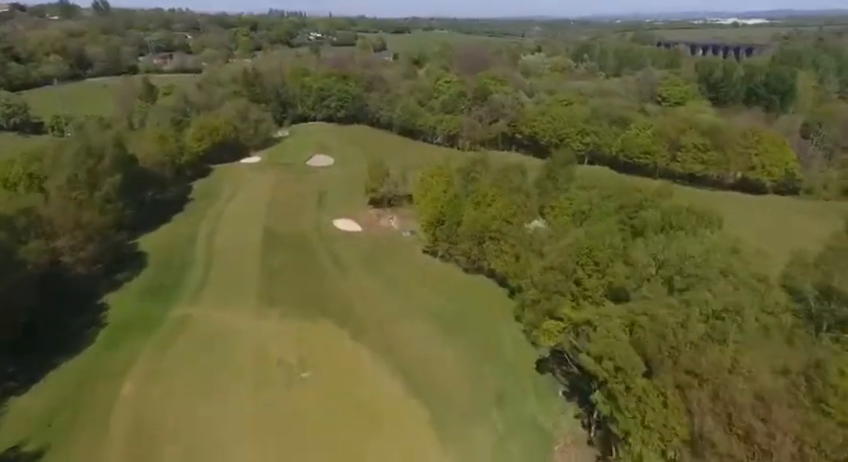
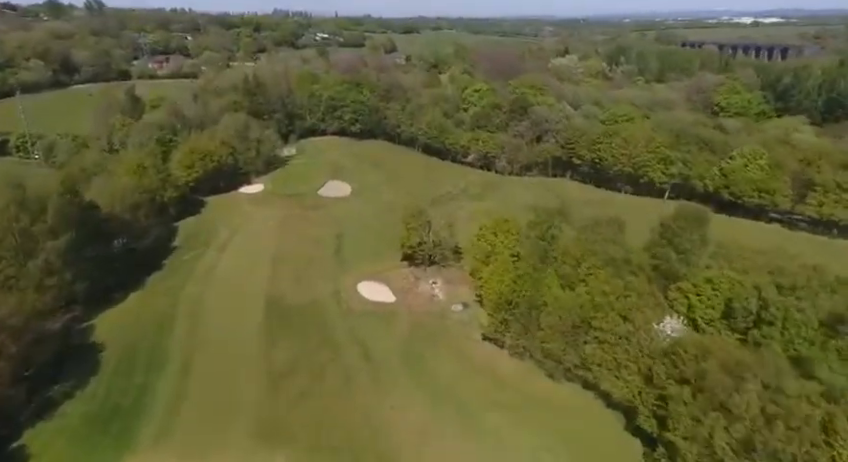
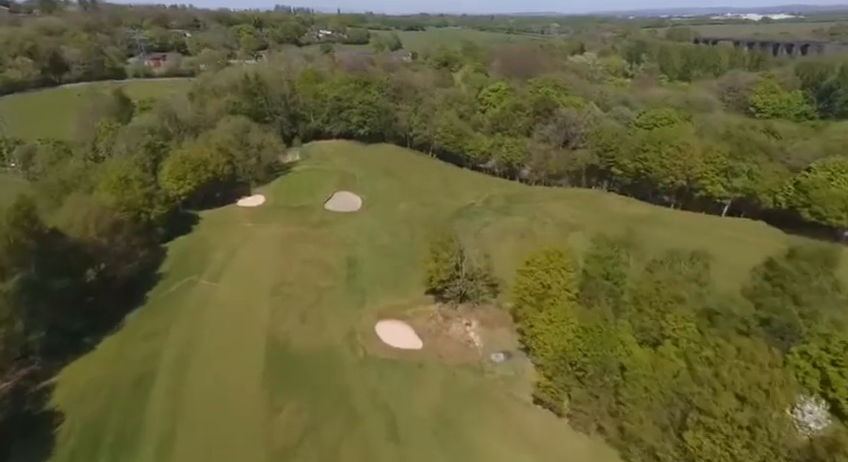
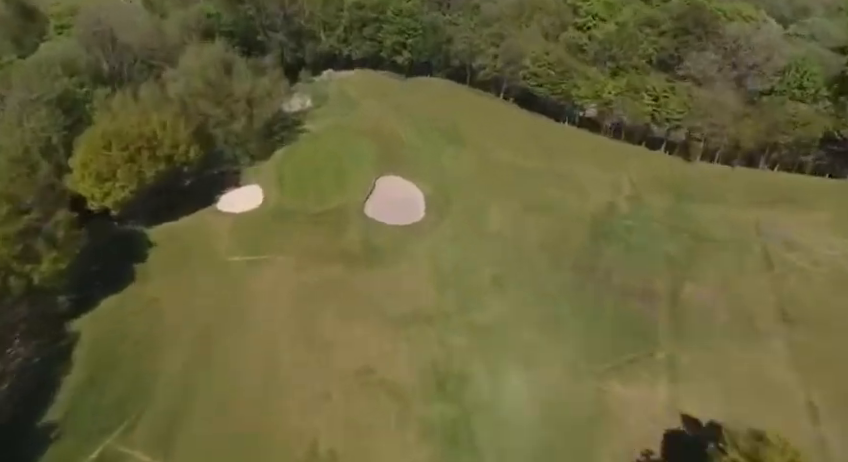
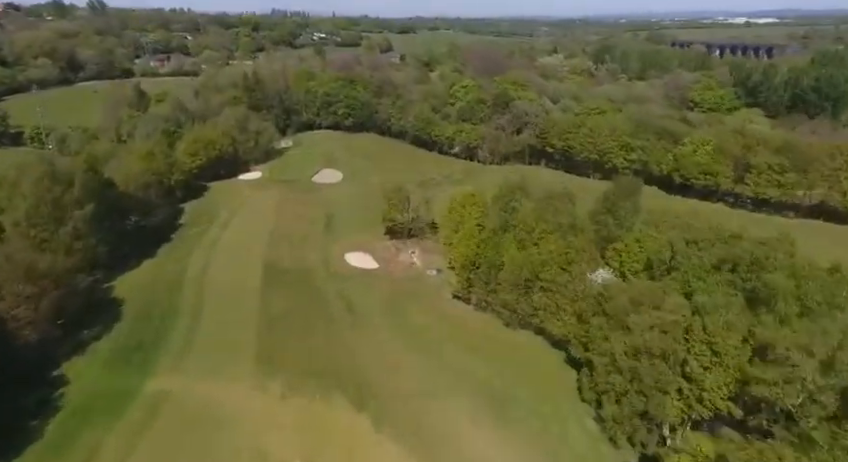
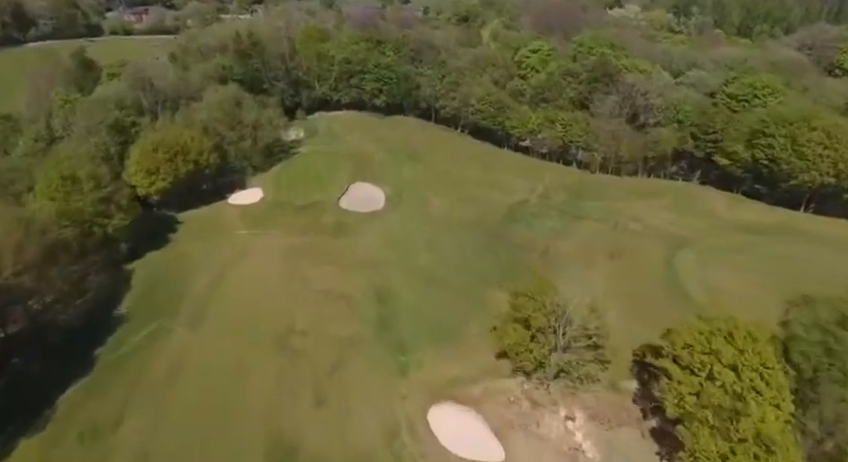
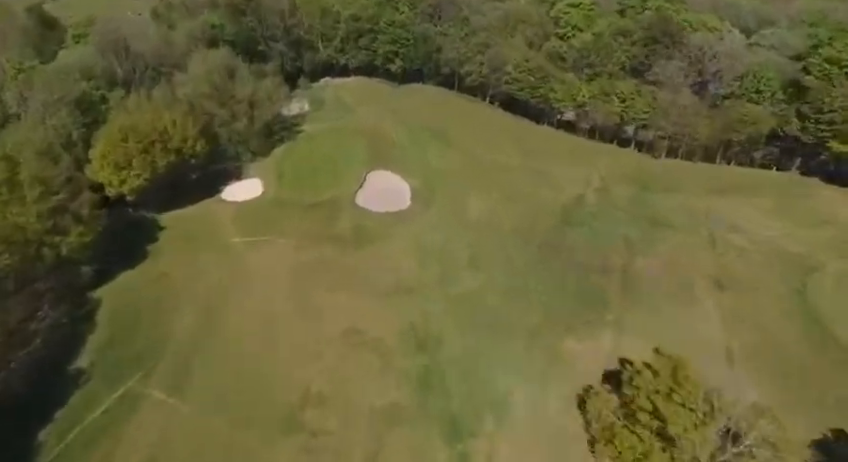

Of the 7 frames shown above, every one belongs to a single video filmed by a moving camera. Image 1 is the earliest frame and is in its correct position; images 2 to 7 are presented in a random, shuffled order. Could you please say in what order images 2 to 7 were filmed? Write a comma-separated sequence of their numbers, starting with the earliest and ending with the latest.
5, 2, 3, 6, 7, 4
